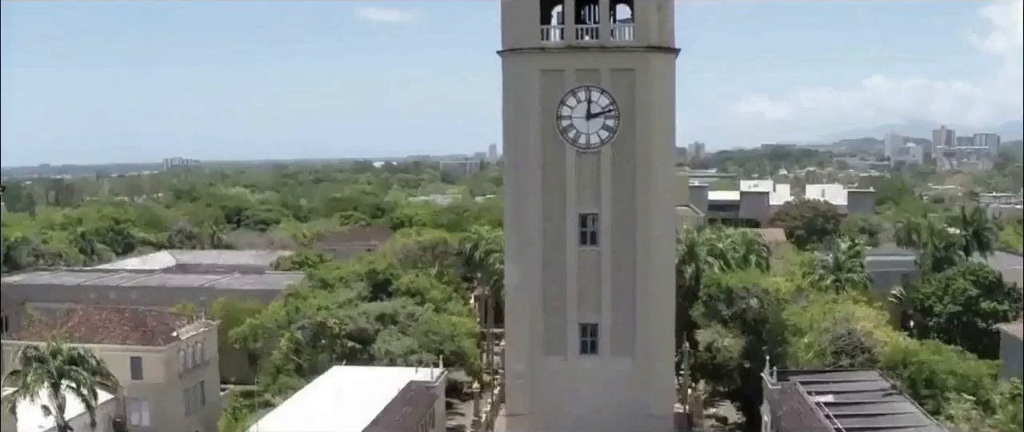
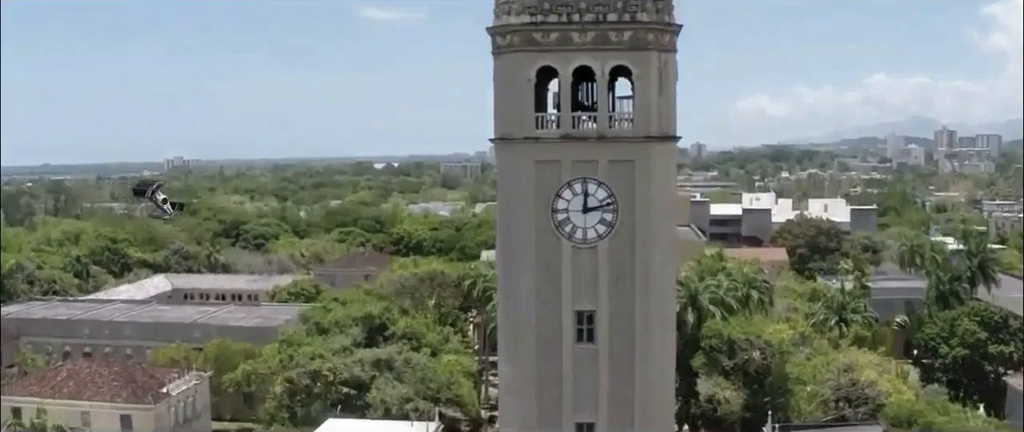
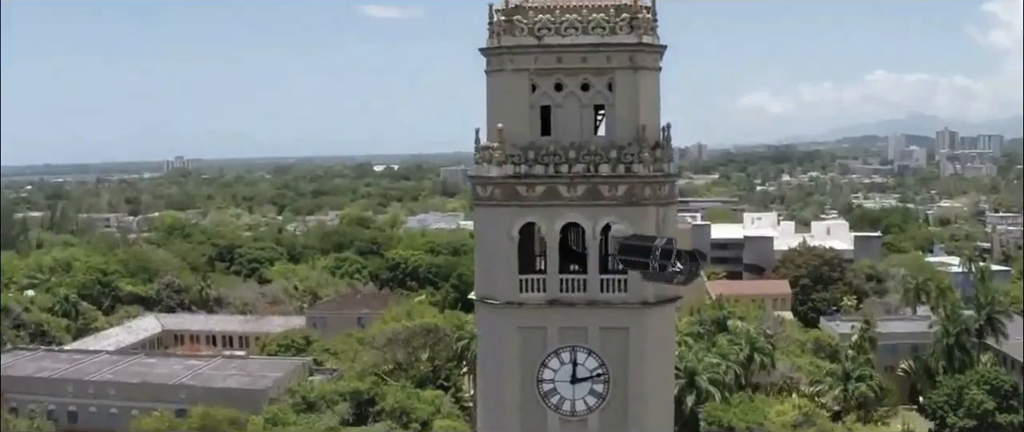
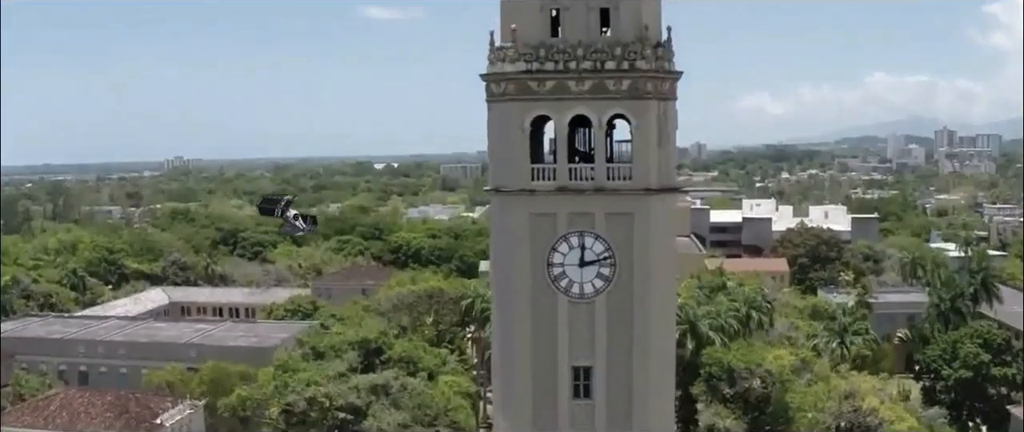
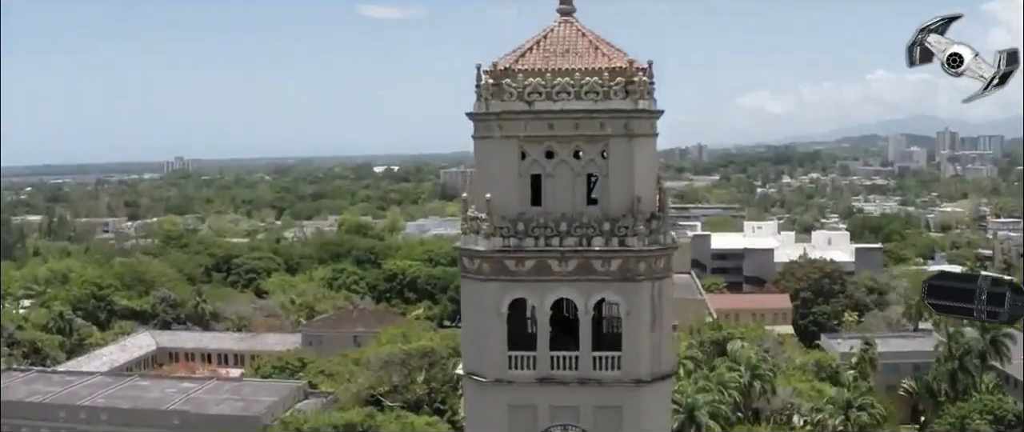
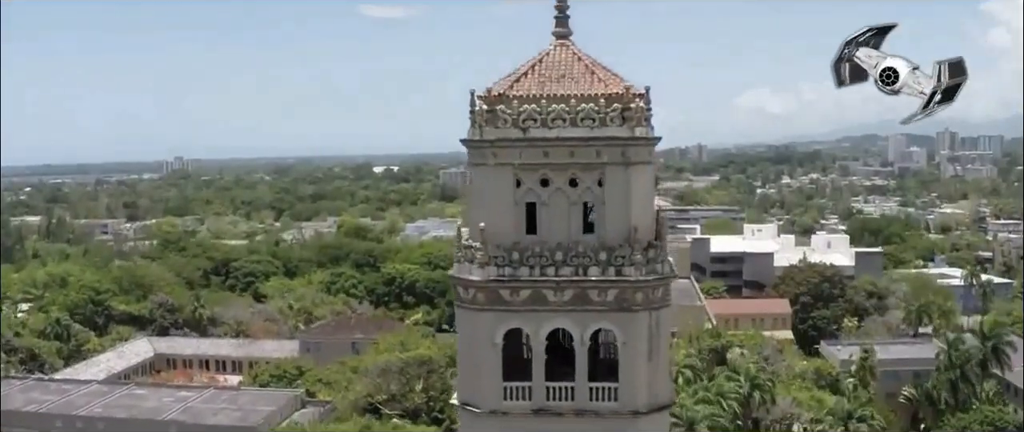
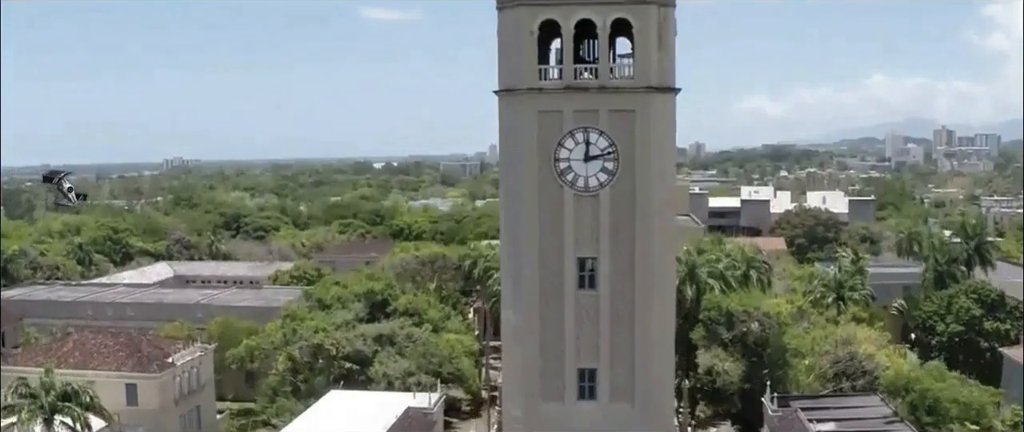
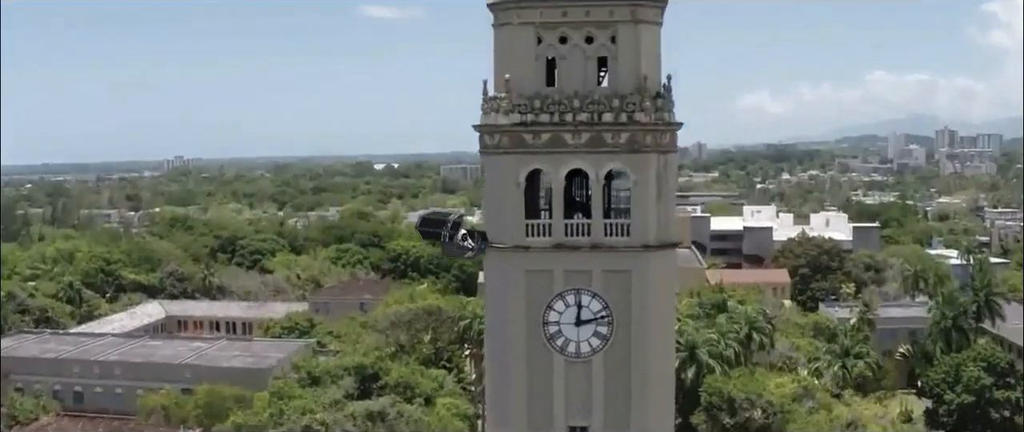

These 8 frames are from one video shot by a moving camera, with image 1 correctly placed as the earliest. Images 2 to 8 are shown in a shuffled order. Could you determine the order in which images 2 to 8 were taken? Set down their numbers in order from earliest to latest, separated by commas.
7, 2, 4, 8, 3, 5, 6
